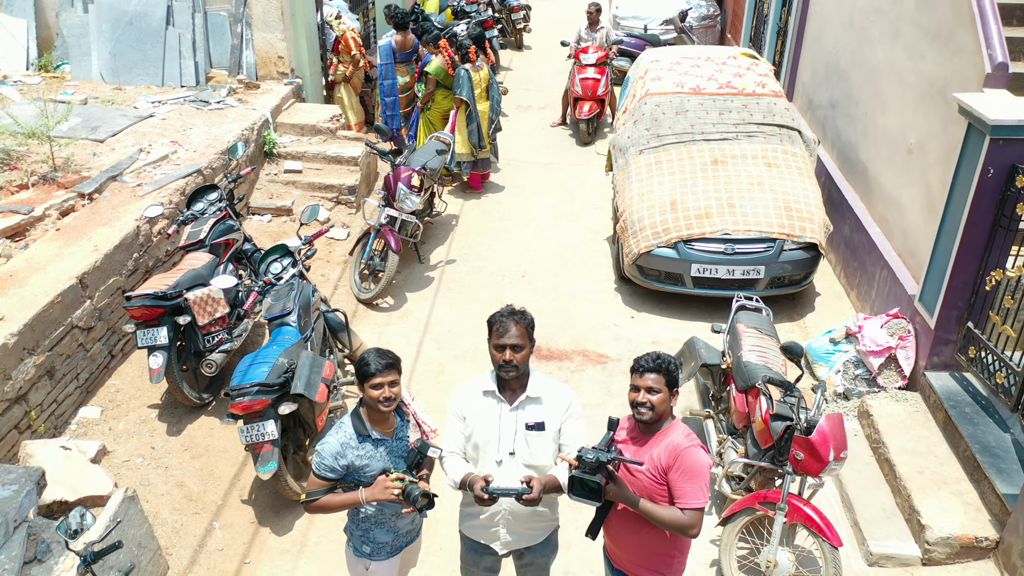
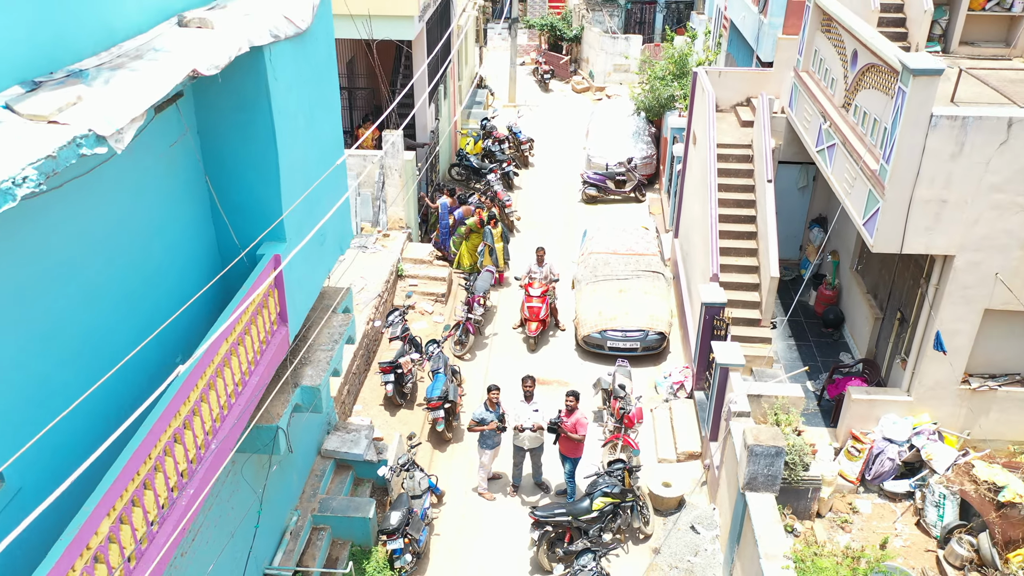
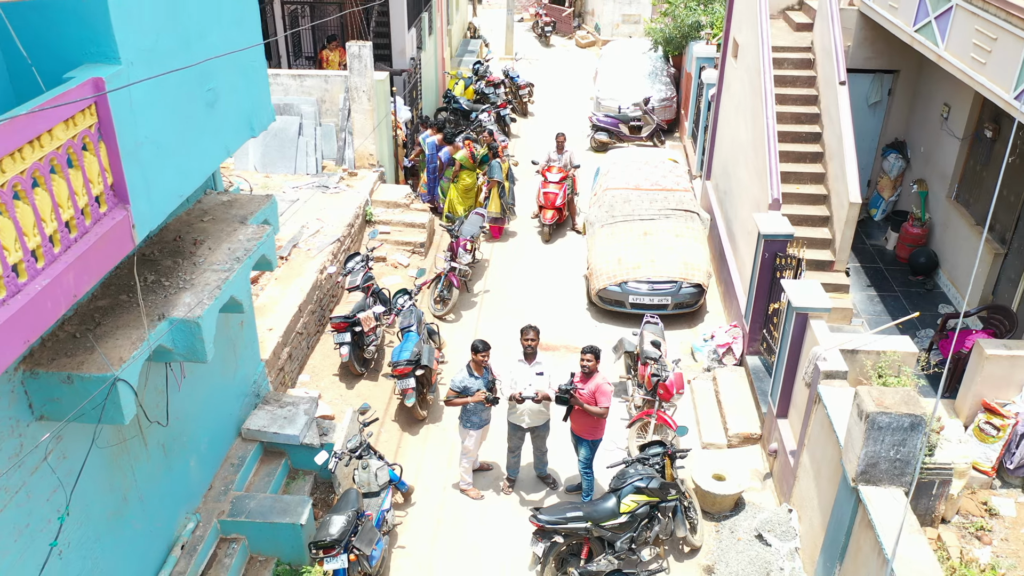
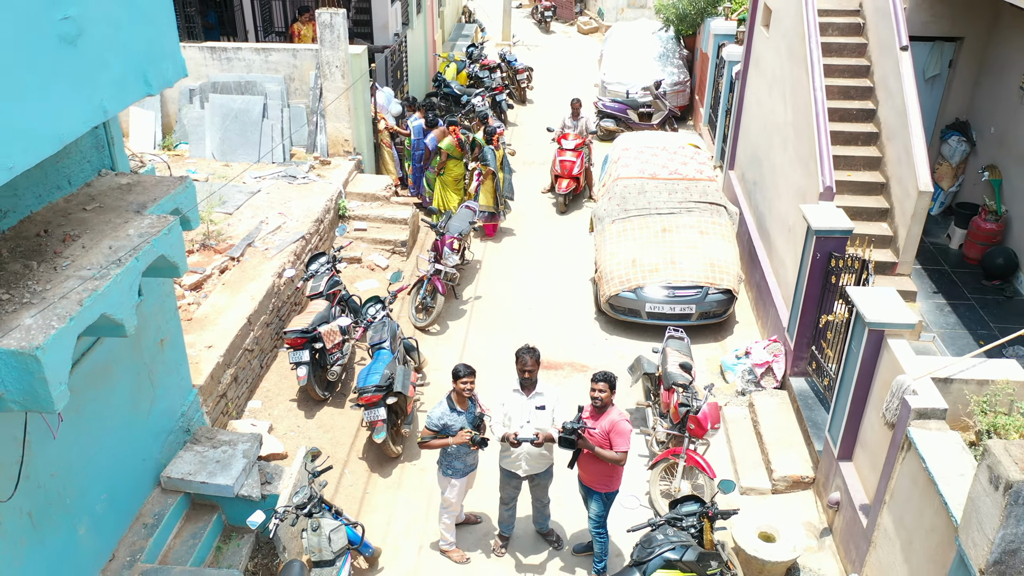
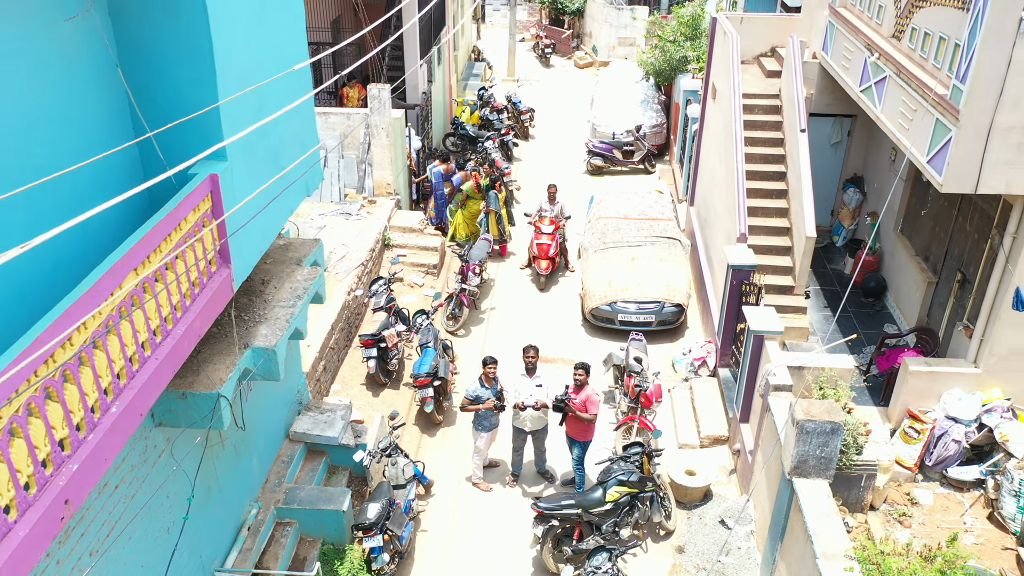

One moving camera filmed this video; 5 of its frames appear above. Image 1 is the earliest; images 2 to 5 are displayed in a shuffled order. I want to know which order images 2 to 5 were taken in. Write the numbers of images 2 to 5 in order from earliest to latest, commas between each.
4, 3, 5, 2
